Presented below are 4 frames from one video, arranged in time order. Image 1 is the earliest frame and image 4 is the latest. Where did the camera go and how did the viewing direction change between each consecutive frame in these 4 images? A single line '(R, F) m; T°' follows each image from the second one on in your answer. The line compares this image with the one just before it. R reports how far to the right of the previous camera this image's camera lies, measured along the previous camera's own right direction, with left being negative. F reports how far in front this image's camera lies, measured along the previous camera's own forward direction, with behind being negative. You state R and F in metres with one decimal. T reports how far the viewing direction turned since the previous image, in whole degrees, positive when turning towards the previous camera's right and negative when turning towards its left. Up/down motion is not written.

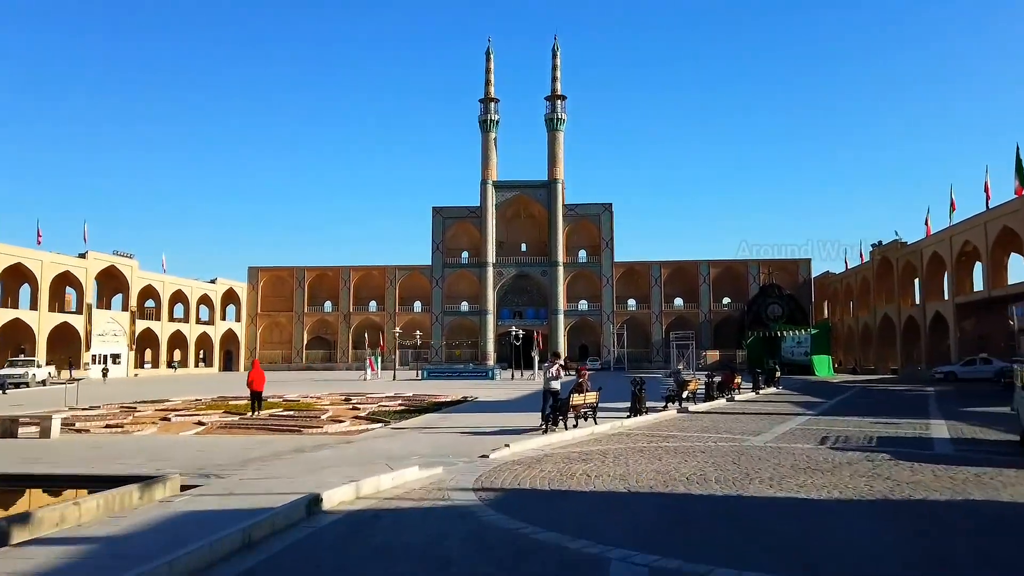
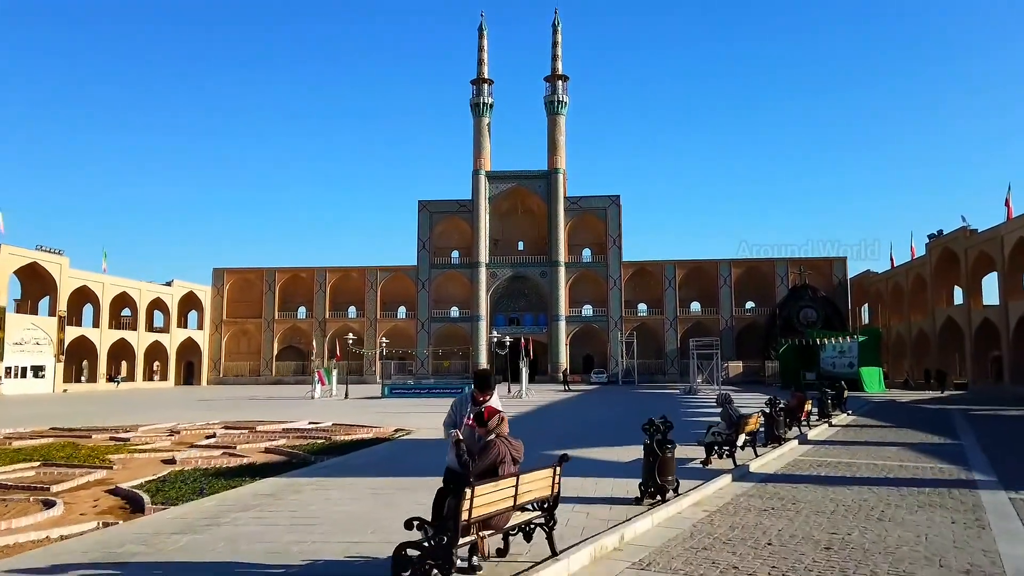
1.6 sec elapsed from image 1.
(+0.8, +5.2) m; -1°
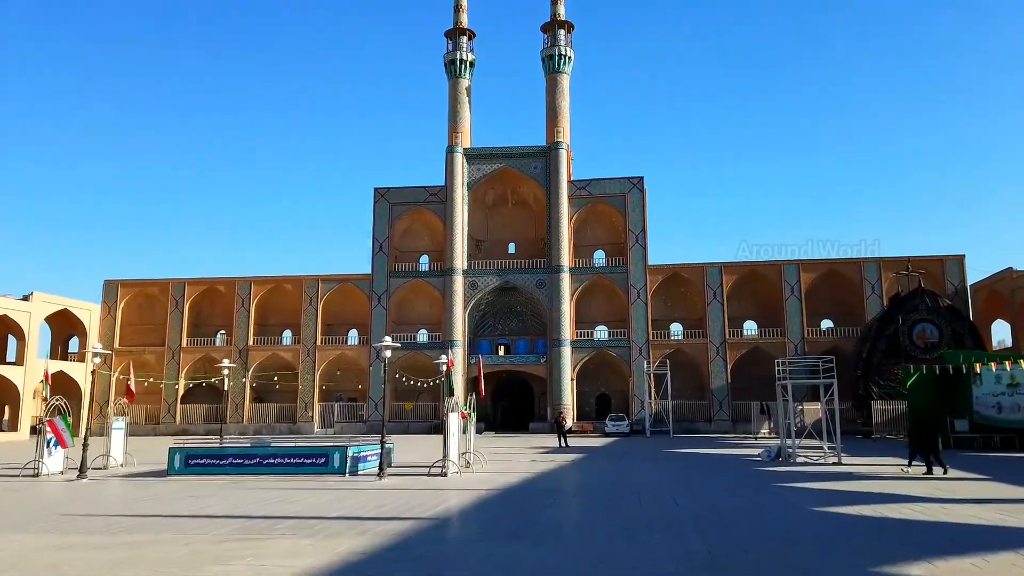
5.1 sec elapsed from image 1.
(+1.5, +10.8) m; -2°
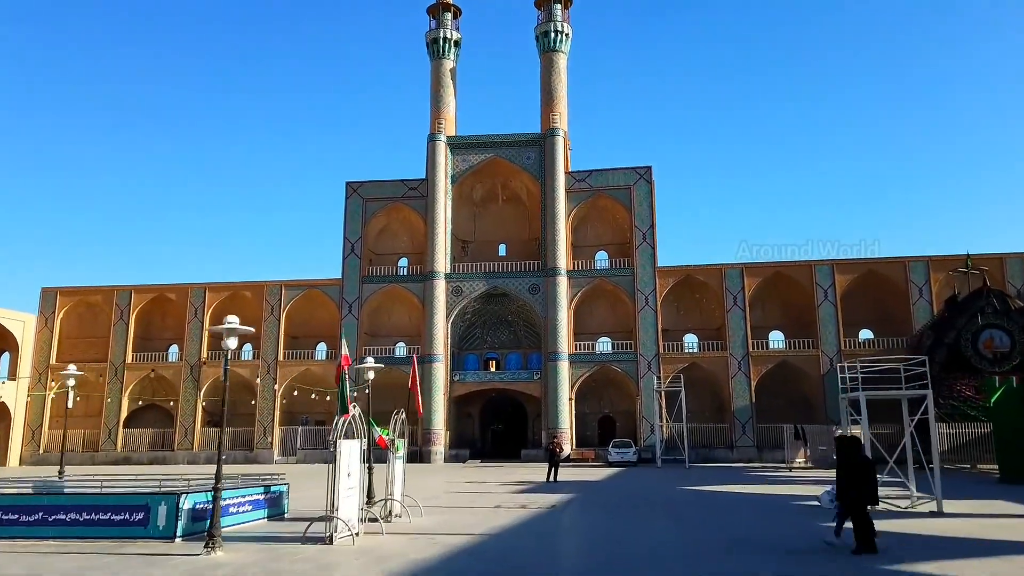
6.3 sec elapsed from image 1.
(+0.7, +3.9) m; -1°
